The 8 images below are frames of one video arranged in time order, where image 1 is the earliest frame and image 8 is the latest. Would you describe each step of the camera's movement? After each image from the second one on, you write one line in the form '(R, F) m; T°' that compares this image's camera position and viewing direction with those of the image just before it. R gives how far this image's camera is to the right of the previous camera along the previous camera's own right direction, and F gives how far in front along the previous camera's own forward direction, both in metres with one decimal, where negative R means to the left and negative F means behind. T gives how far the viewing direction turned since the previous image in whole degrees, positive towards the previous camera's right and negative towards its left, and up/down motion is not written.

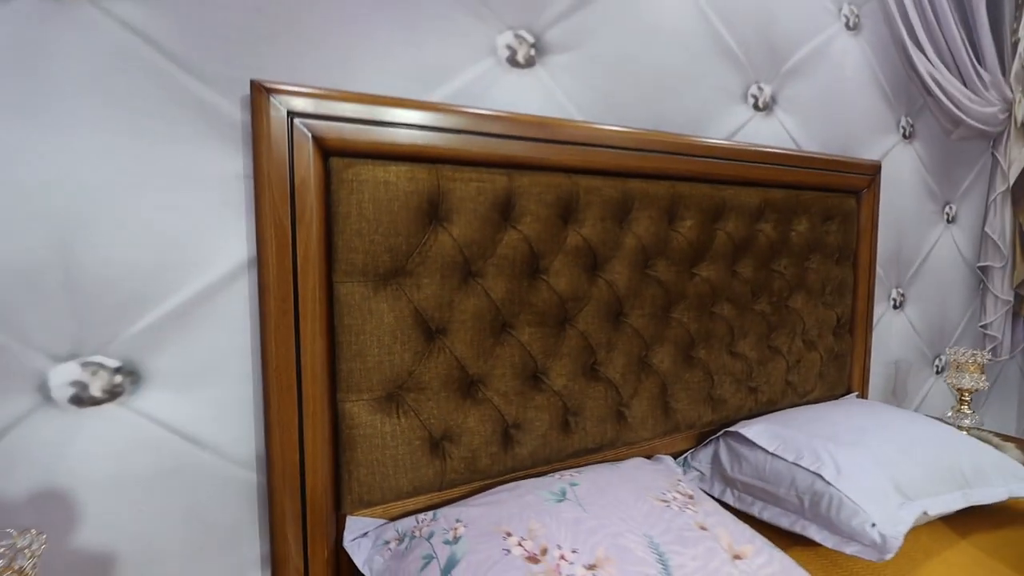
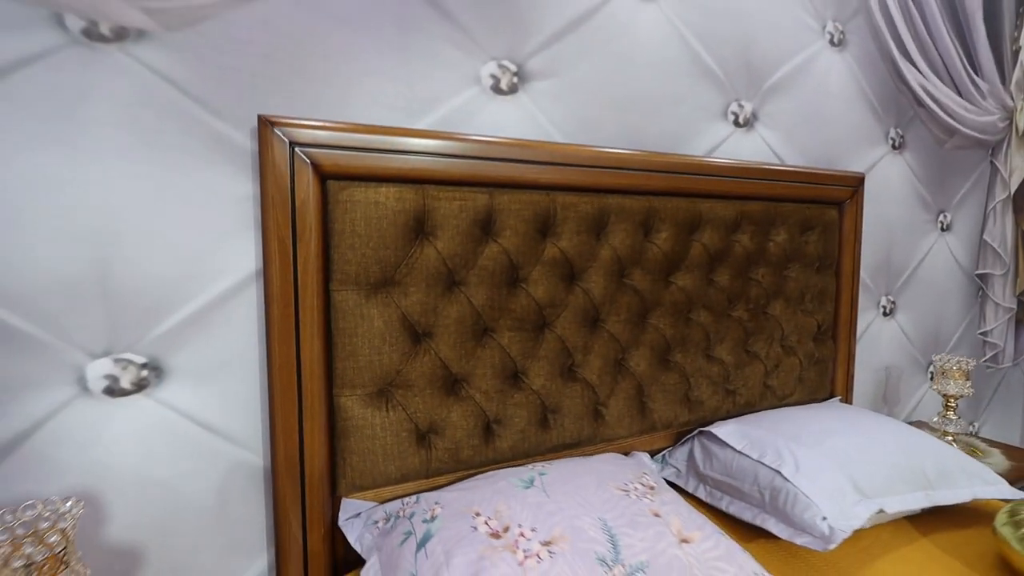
(+0.1, -0.1) m; -2°
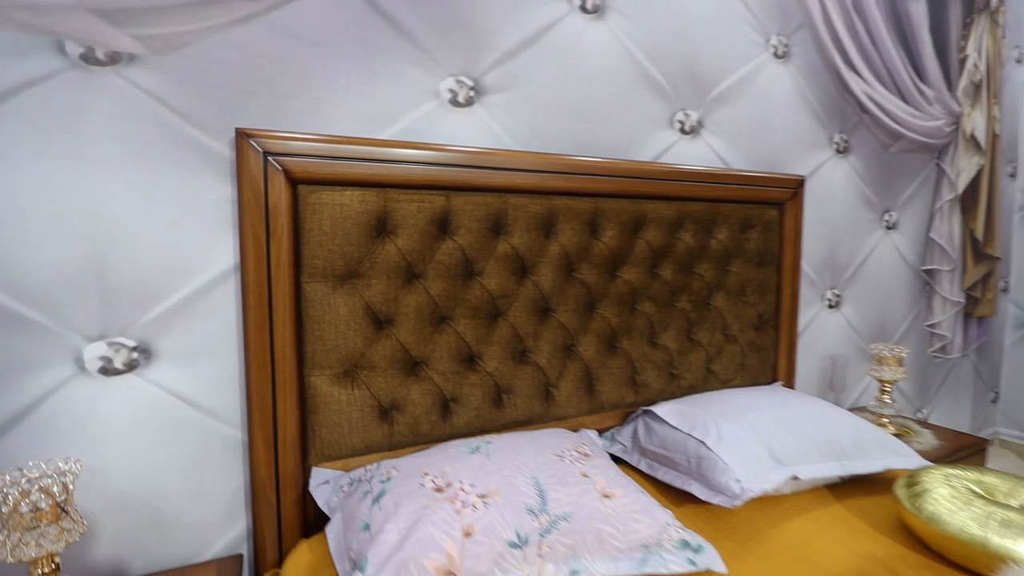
(+0.1, -0.1) m; 0°
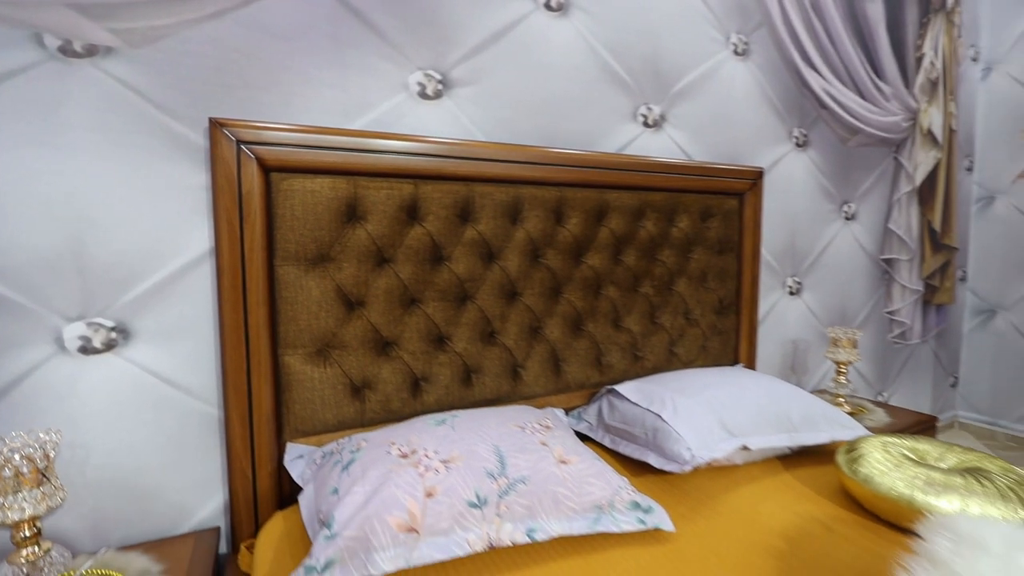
(+0.1, -0.1) m; +1°
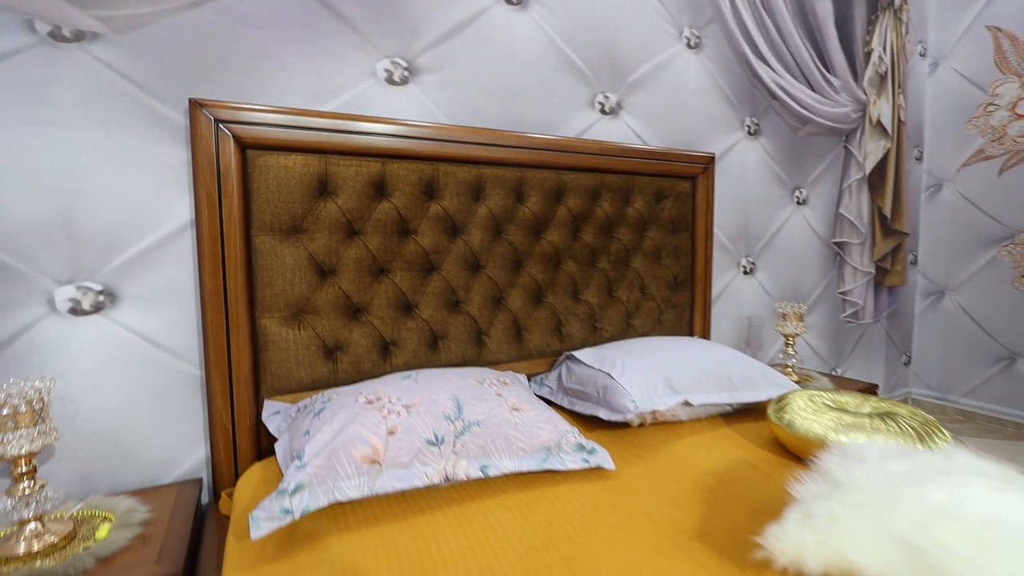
(+0.1, -0.1) m; +1°
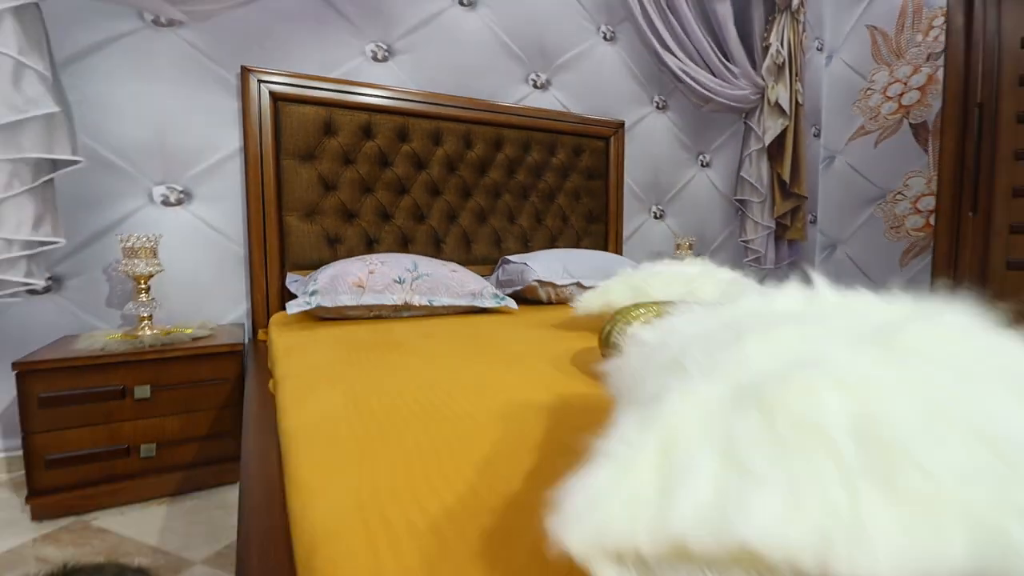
(+0.2, -0.6) m; +1°
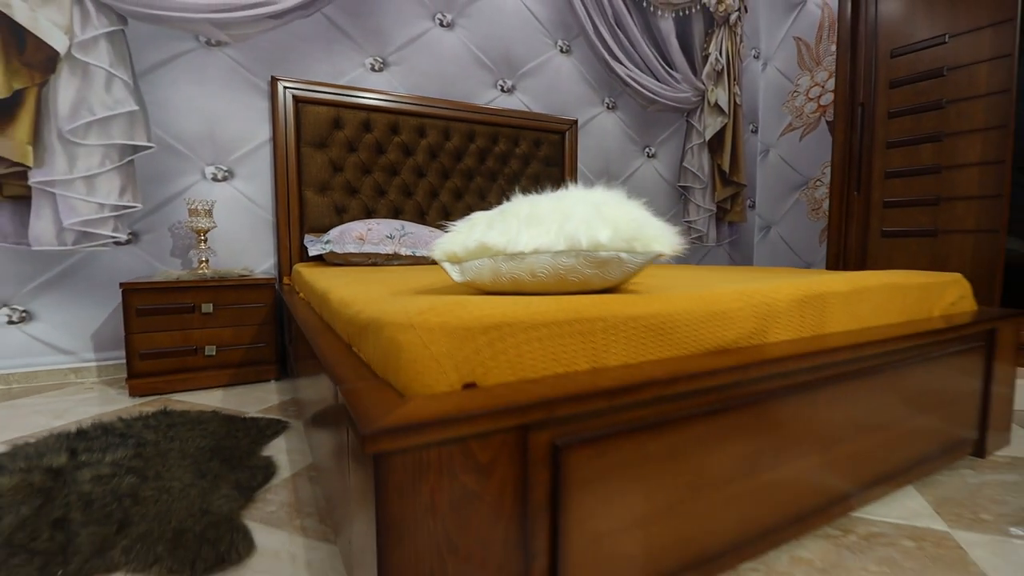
(+0.2, -0.5) m; 0°
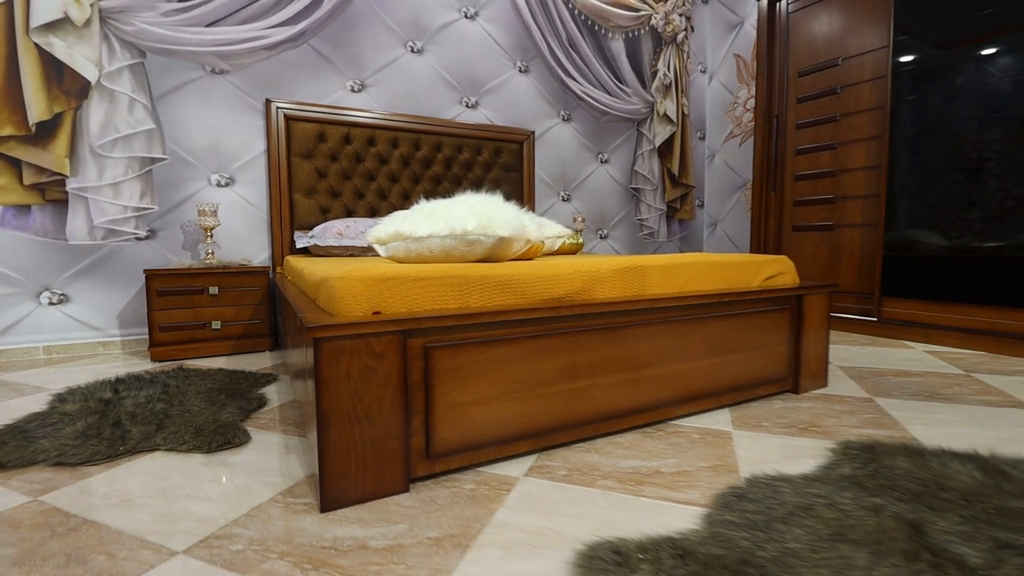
(+0.2, -0.4) m; 0°
